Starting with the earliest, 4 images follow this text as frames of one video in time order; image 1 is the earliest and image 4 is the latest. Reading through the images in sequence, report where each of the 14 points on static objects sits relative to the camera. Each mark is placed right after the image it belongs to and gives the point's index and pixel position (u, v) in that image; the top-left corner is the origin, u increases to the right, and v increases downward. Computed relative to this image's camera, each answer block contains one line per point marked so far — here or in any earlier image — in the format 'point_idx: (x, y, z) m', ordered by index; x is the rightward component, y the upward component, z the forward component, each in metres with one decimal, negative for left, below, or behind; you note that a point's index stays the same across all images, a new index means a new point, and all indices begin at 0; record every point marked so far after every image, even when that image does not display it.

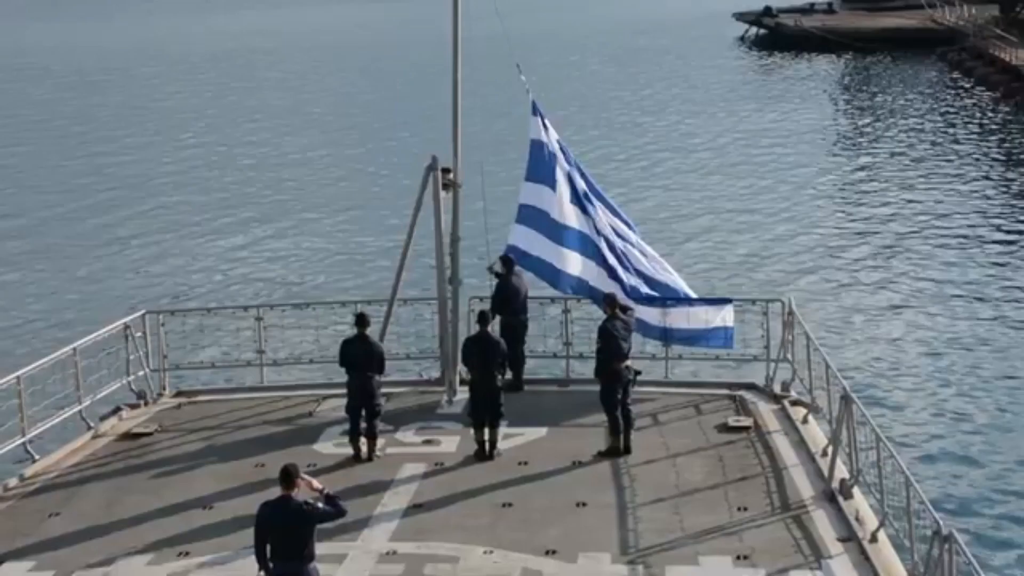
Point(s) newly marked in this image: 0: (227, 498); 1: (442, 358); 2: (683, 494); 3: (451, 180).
0: (-2.9, -2.2, +15.3) m
1: (-0.9, -0.8, +17.5) m
2: (+1.8, -2.1, +15.3) m
3: (-0.7, +1.2, +16.4) m
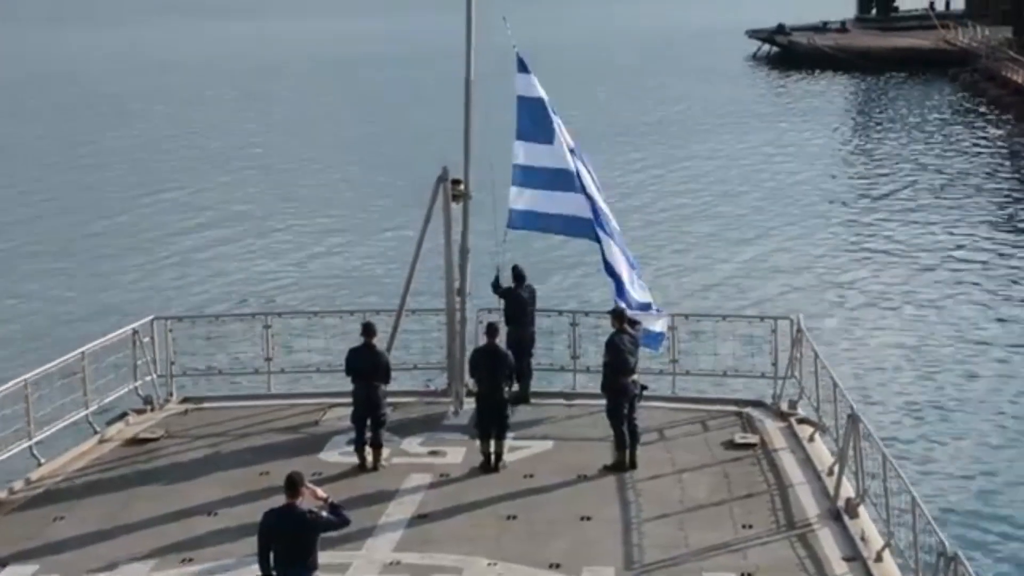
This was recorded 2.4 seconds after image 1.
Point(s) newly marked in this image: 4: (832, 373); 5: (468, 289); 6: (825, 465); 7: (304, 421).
0: (-2.9, -2.3, +15.4) m
1: (-0.7, -1.0, +17.6) m
2: (+1.8, -2.3, +15.3) m
3: (-0.6, +1.1, +16.5) m
4: (+3.4, -0.9, +15.9) m
5: (-0.5, 0.0, +16.9) m
6: (+3.4, -1.9, +16.2) m
7: (-2.5, -1.6, +17.9) m
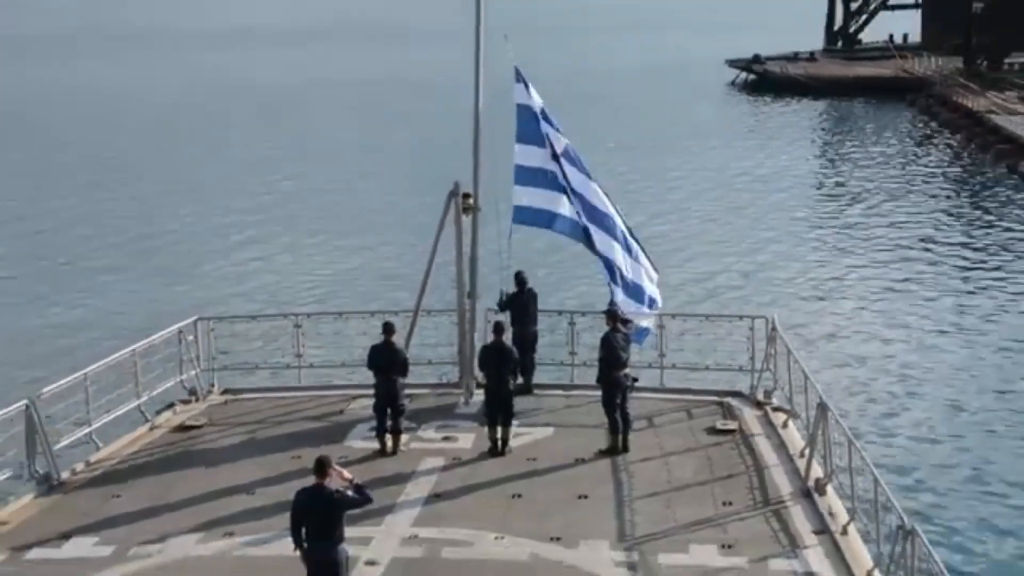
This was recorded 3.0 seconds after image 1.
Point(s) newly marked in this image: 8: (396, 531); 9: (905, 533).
0: (-2.9, -2.3, +17.3) m
1: (-0.7, -1.0, +19.4) m
2: (+1.9, -2.3, +17.1) m
3: (-0.5, +1.0, +18.3) m
4: (+3.5, -0.9, +17.7) m
5: (-0.4, 0.0, +18.8) m
6: (+3.5, -2.0, +18.1) m
7: (-2.4, -1.6, +19.8) m
8: (-1.3, -2.7, +16.1) m
9: (+3.5, -2.2, +13.6) m
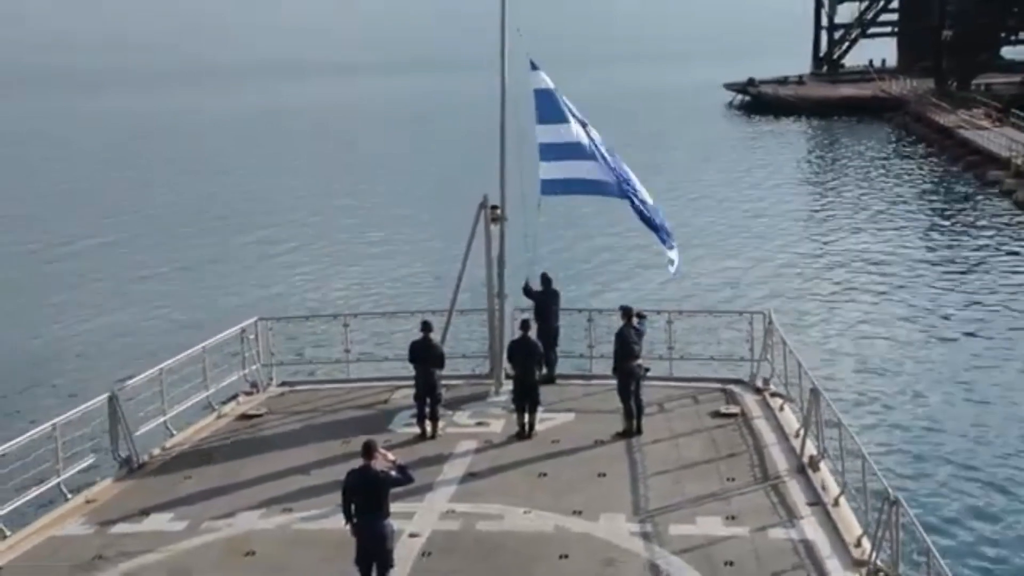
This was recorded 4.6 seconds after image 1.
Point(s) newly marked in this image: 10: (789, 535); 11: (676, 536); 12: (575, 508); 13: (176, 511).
0: (-2.5, -2.3, +19.5) m
1: (-0.3, -1.0, +21.6) m
2: (+2.2, -2.3, +19.3) m
3: (-0.2, +1.0, +20.6) m
4: (+3.8, -0.9, +19.9) m
5: (-0.1, -0.1, +21.0) m
6: (+3.8, -1.9, +20.2) m
7: (-2.1, -1.7, +22.0) m
8: (-0.9, -2.7, +18.3) m
9: (+3.8, -2.2, +15.7) m
10: (+3.2, -2.8, +17.1) m
11: (+1.9, -2.8, +17.2) m
12: (+0.8, -2.7, +18.2) m
13: (-4.1, -2.7, +18.2) m
